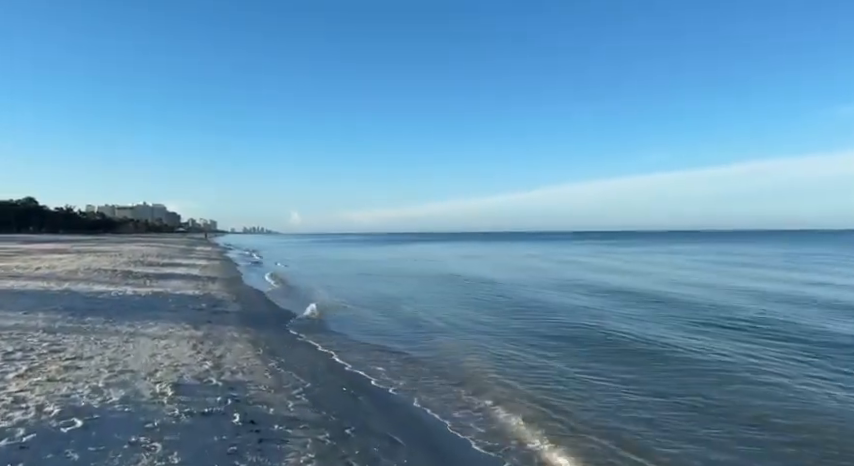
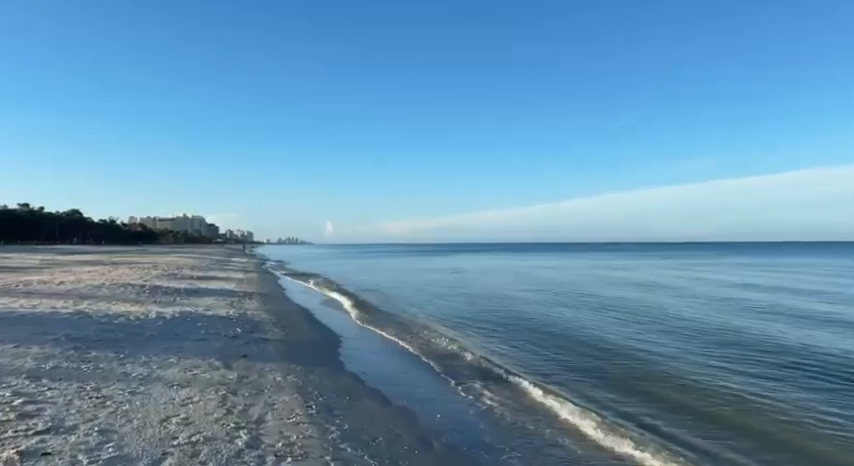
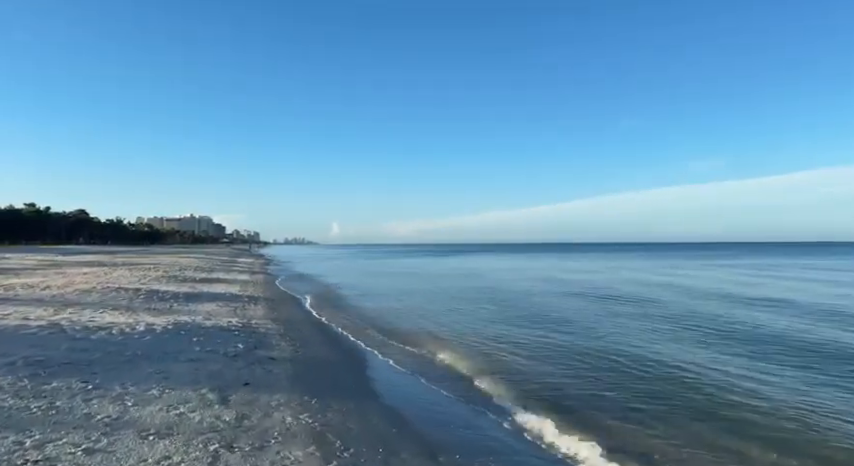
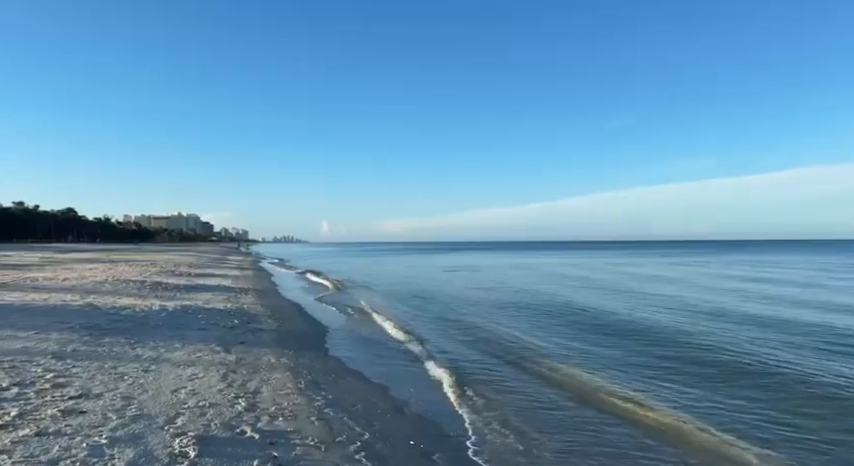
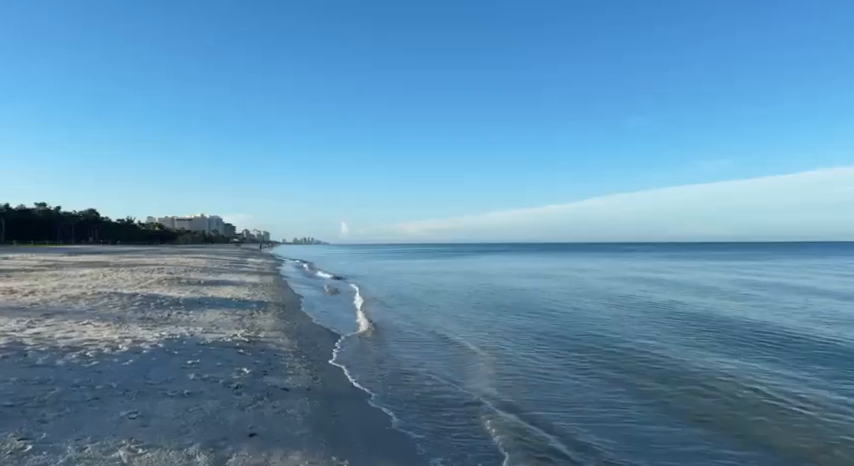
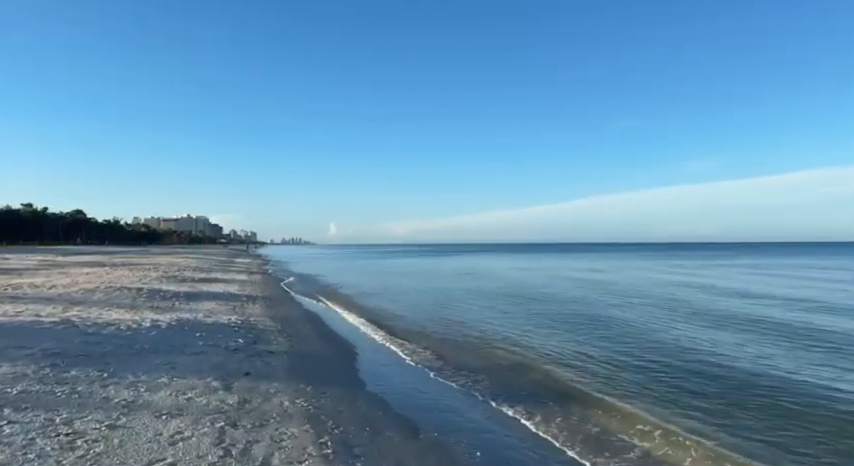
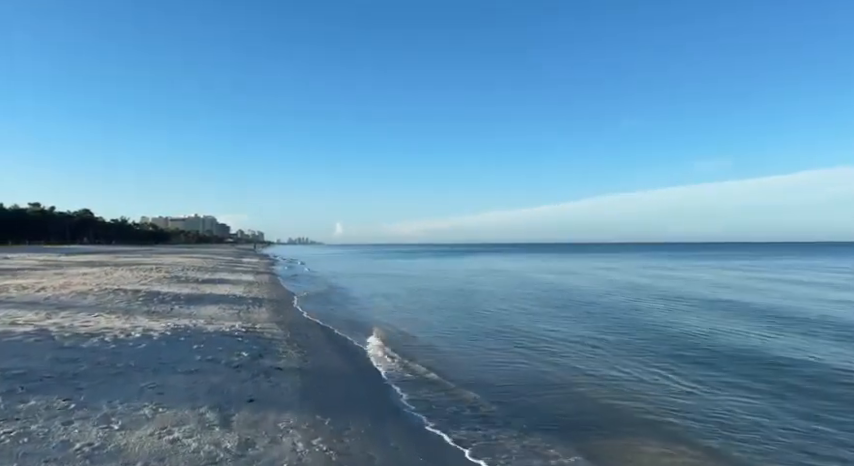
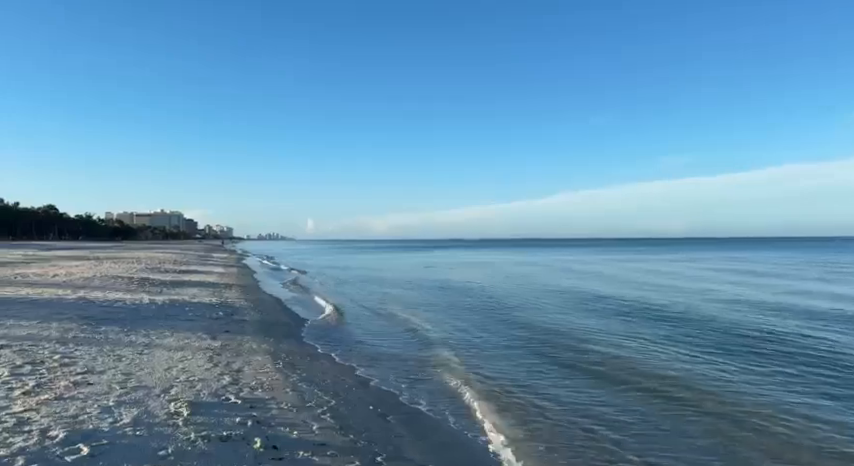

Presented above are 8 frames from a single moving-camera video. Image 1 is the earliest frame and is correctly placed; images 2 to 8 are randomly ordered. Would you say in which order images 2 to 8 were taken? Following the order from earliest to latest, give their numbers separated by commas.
8, 4, 2, 6, 3, 7, 5
